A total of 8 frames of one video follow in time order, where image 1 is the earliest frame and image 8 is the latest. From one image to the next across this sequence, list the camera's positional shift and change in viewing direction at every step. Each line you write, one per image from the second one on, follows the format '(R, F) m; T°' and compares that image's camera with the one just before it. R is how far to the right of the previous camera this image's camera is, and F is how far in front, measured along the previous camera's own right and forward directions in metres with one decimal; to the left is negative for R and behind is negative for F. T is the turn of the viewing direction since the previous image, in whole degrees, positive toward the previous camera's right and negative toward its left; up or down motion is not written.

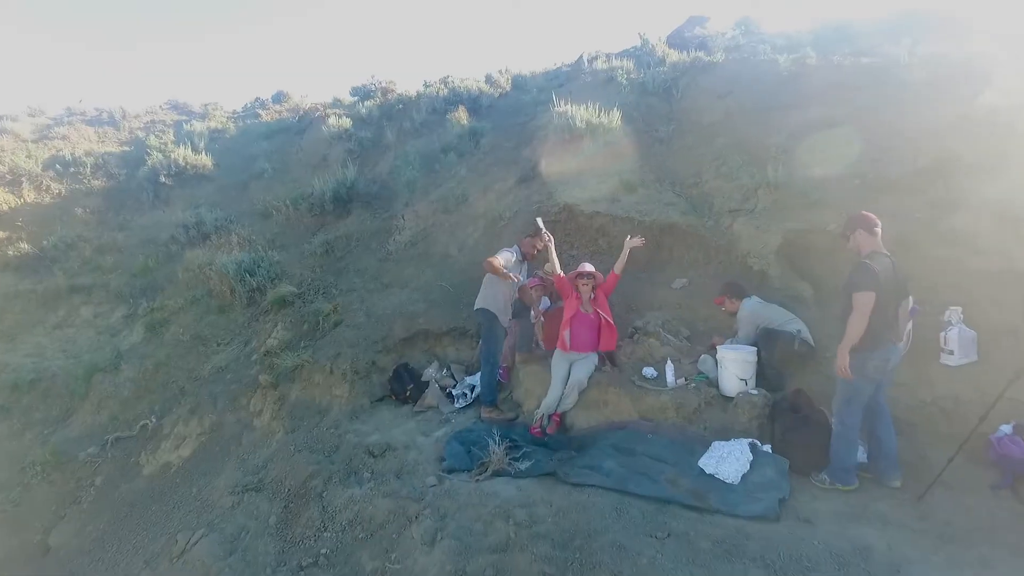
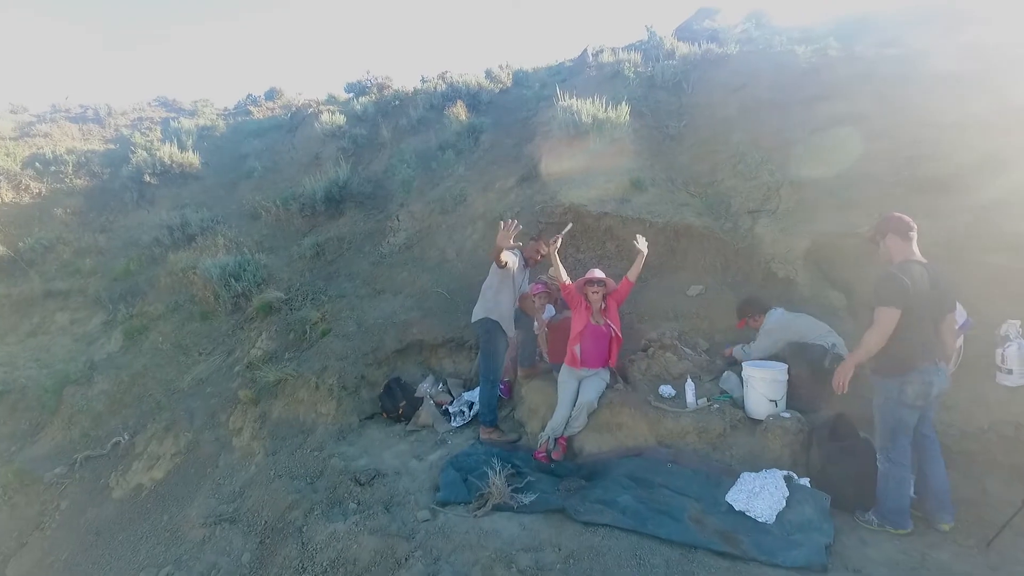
(0.0, +0.5) m; 0°
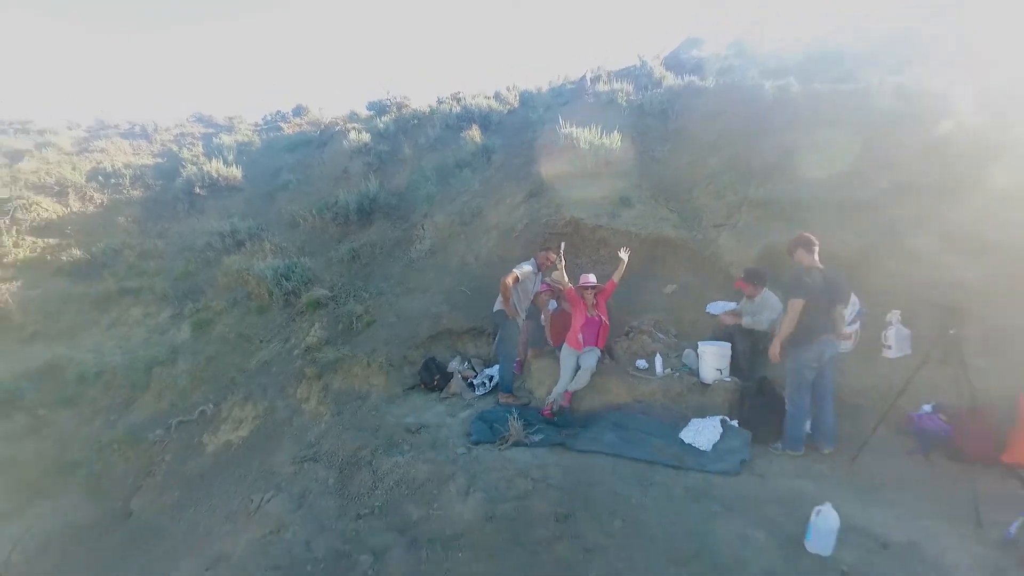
(-0.1, -1.4) m; 0°
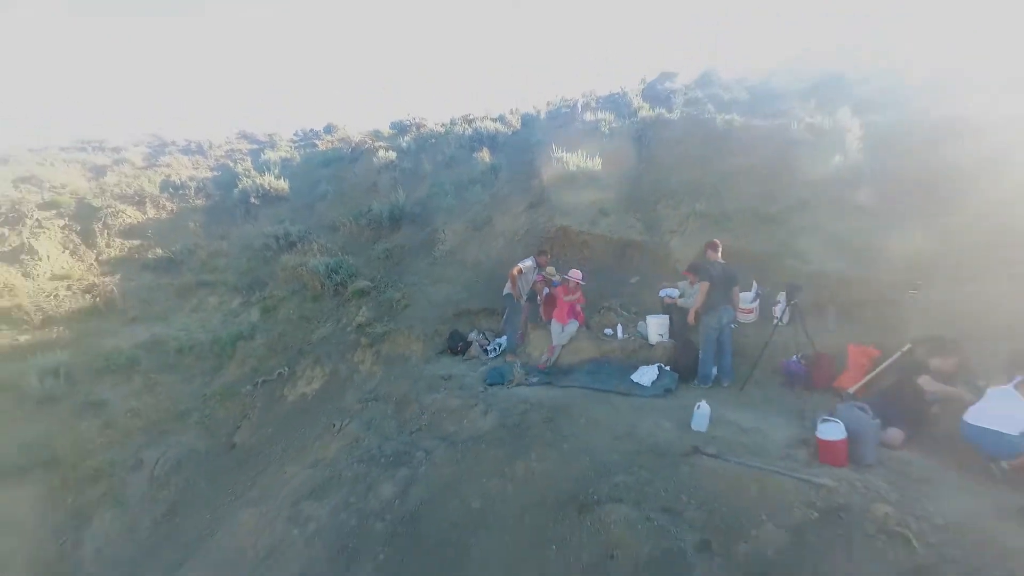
(0.0, -2.3) m; 0°
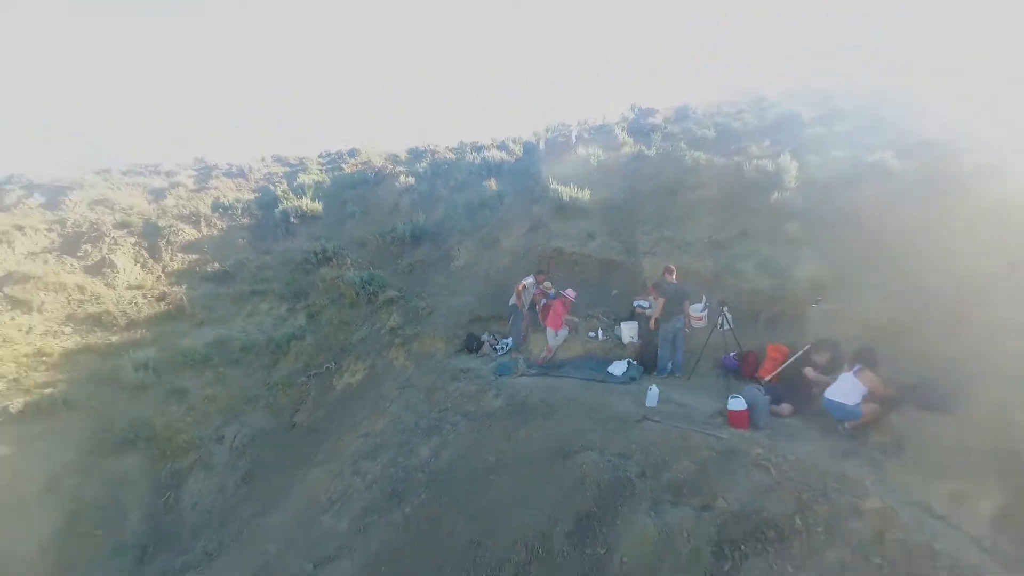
(-0.1, -2.3) m; 0°
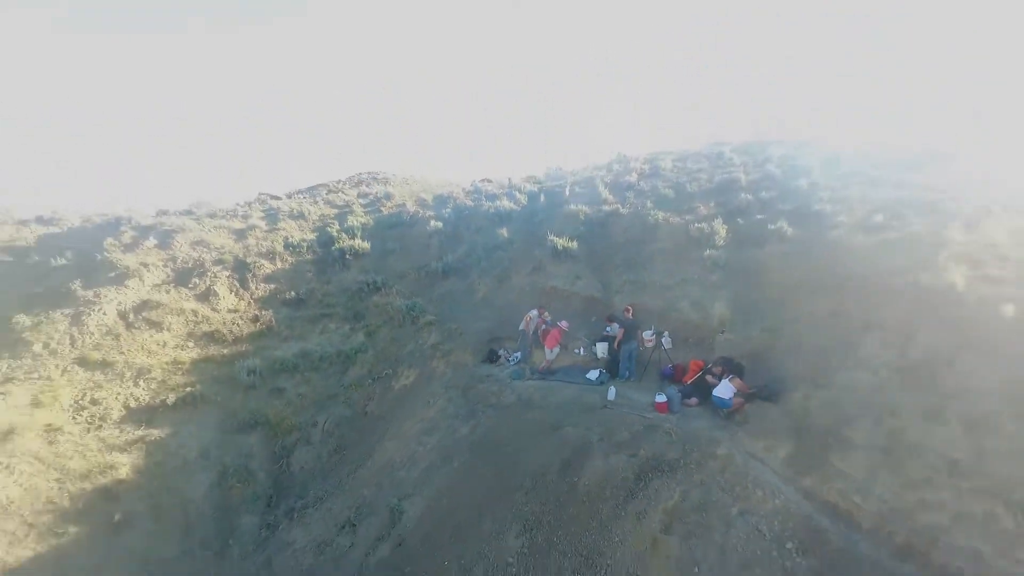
(-0.2, -4.5) m; 0°
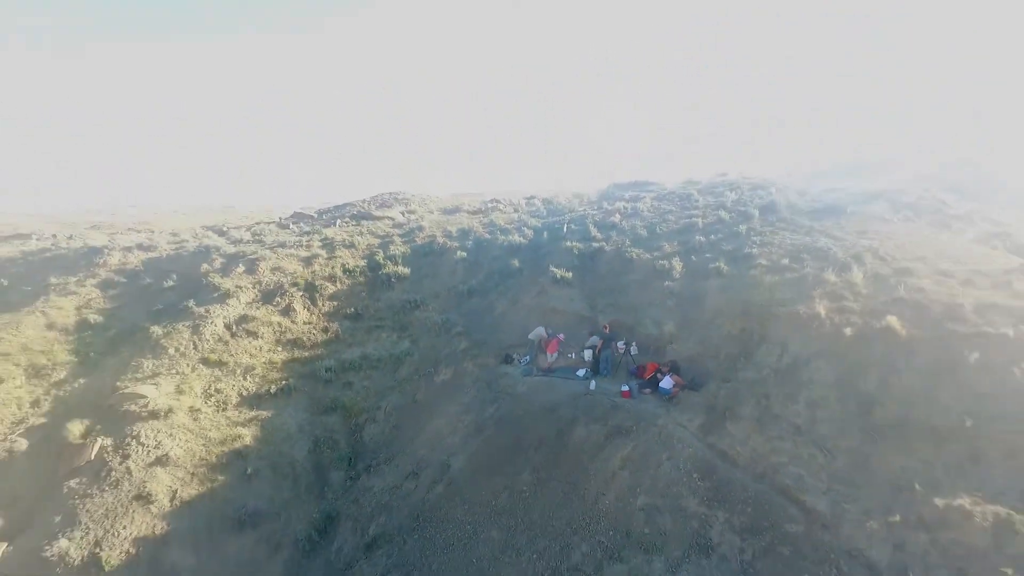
(-0.3, -5.7) m; 0°
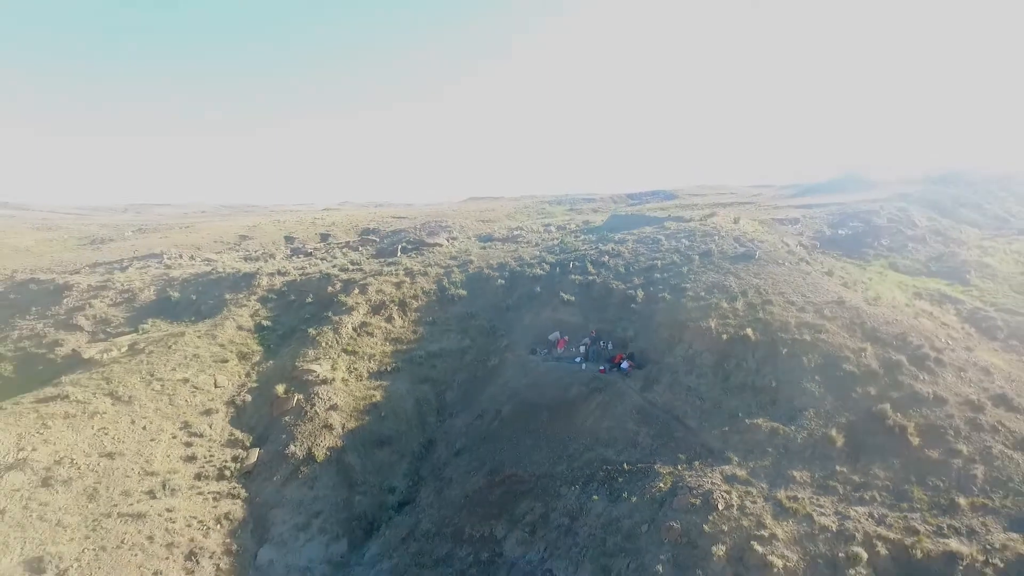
(-0.4, -13.0) m; -1°
